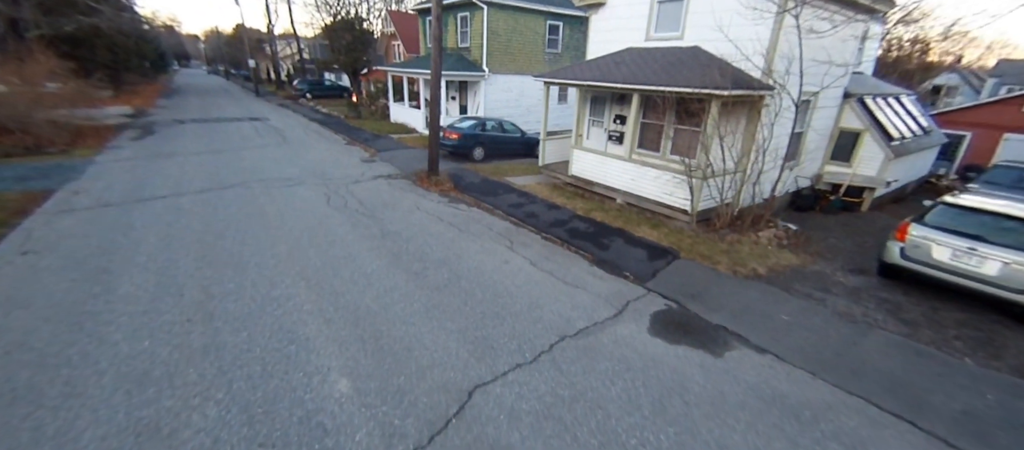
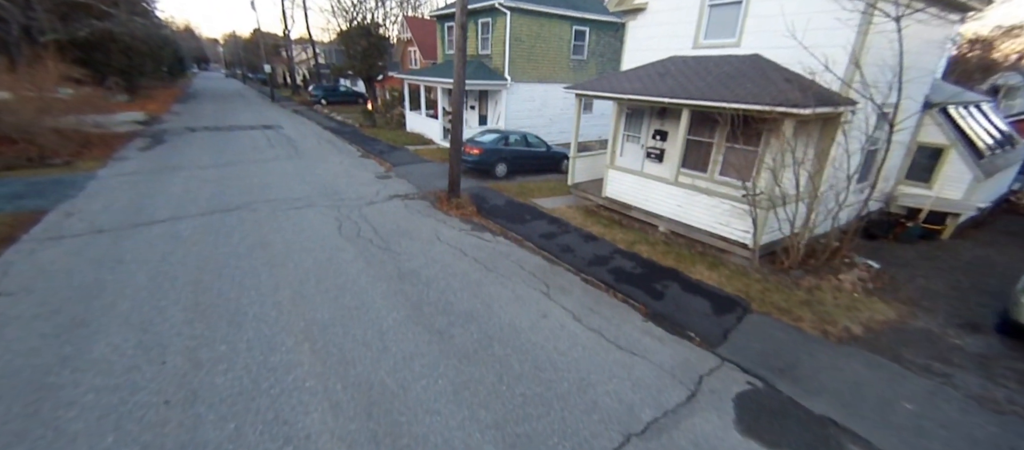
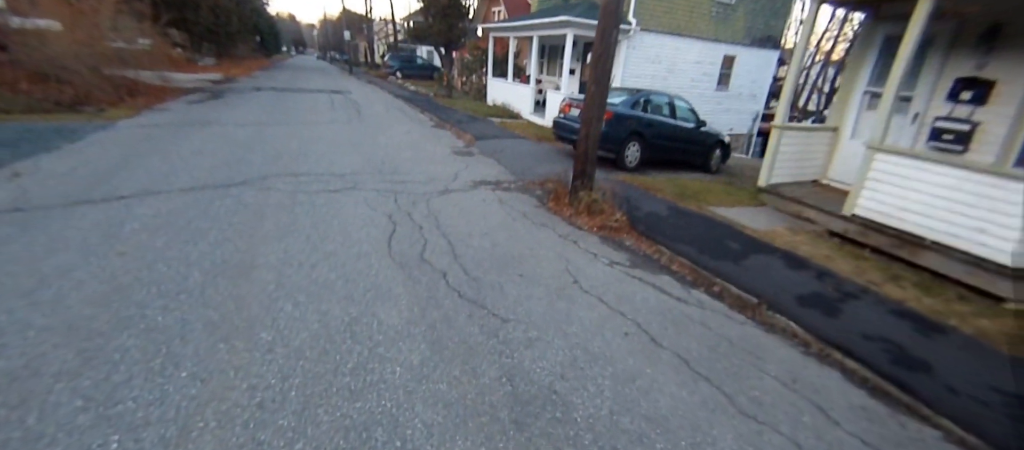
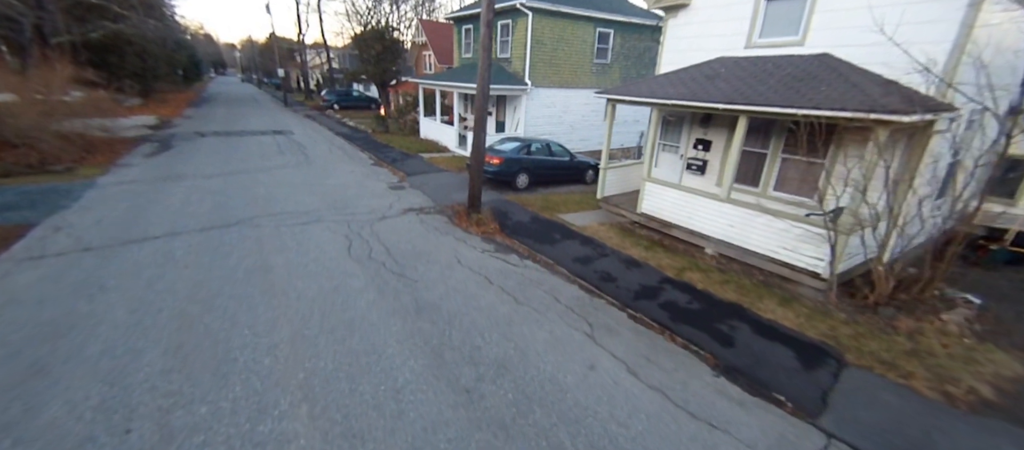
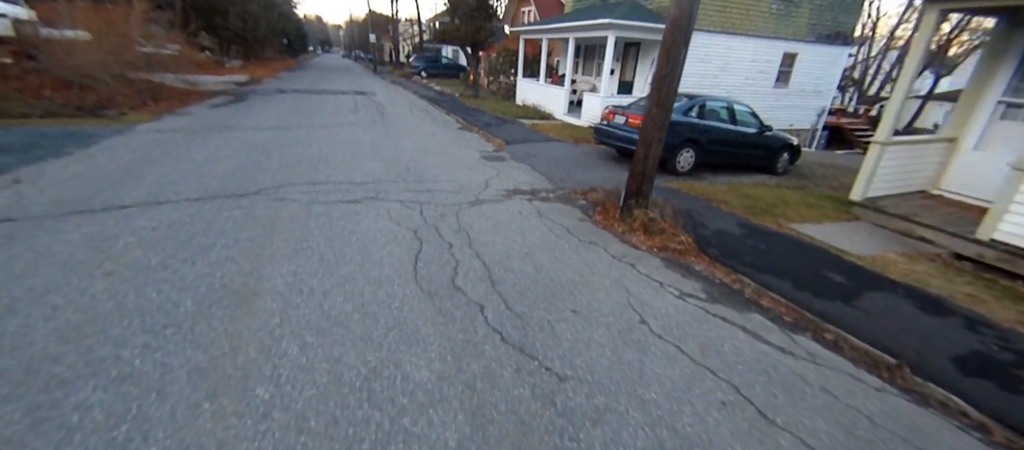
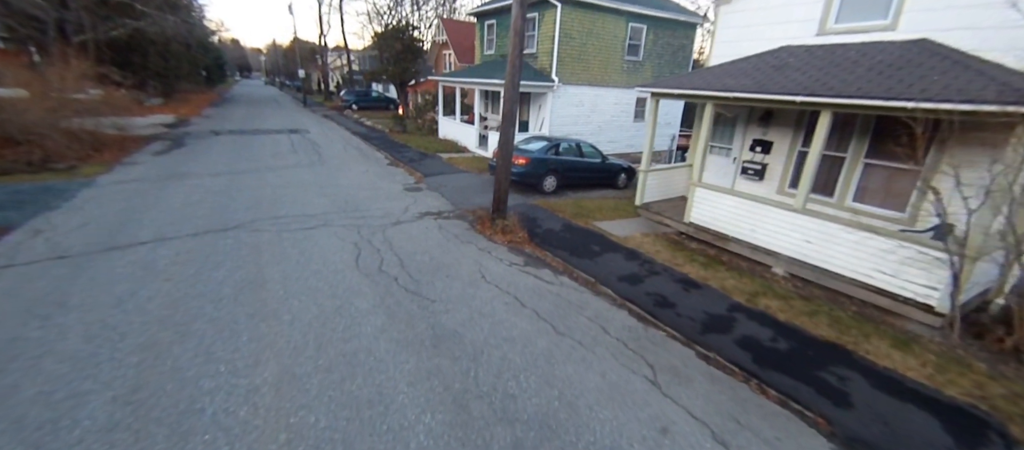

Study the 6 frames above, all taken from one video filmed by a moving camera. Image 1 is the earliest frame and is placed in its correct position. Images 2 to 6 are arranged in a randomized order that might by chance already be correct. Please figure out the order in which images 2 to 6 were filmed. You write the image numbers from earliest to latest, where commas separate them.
2, 4, 6, 3, 5
